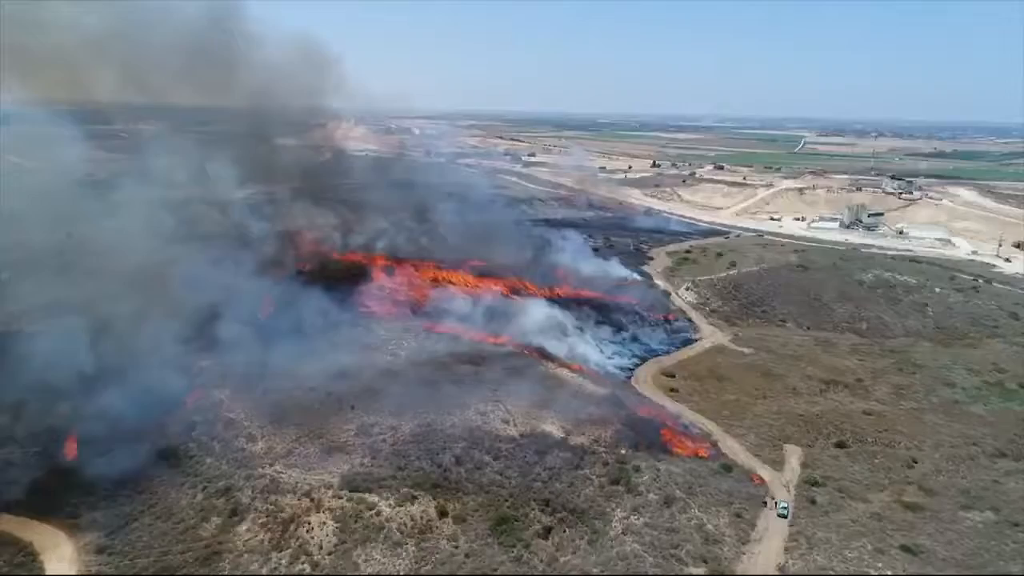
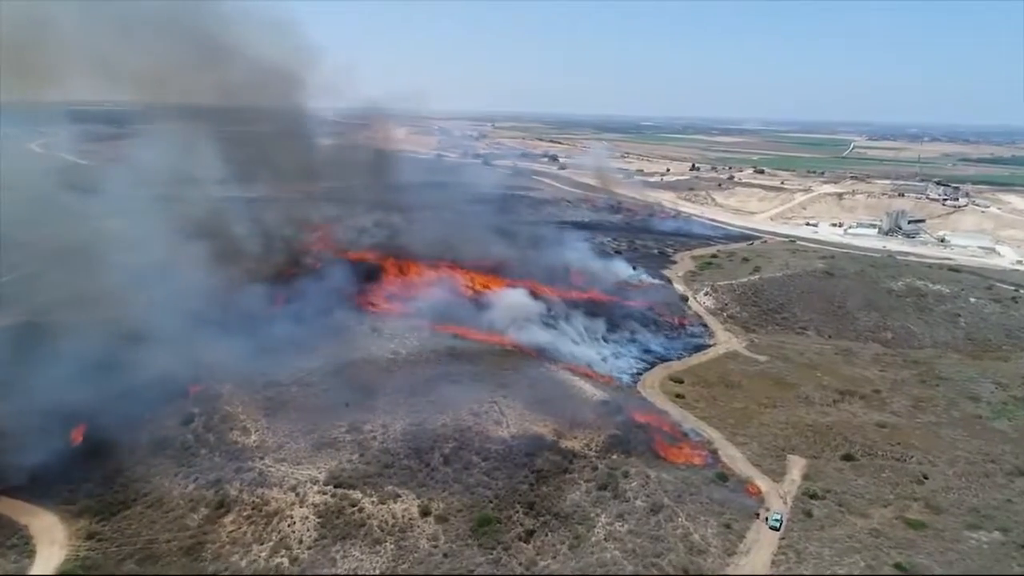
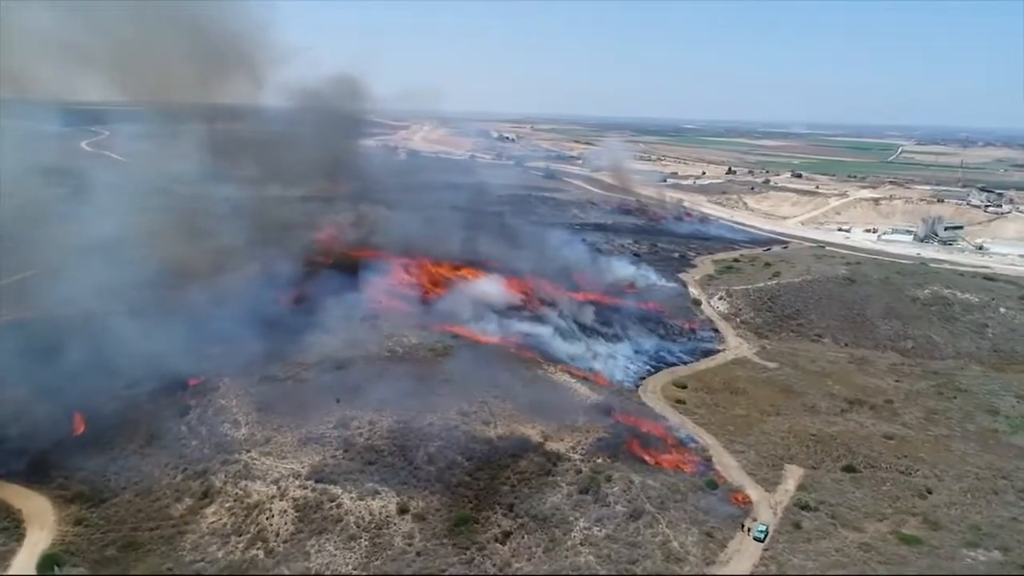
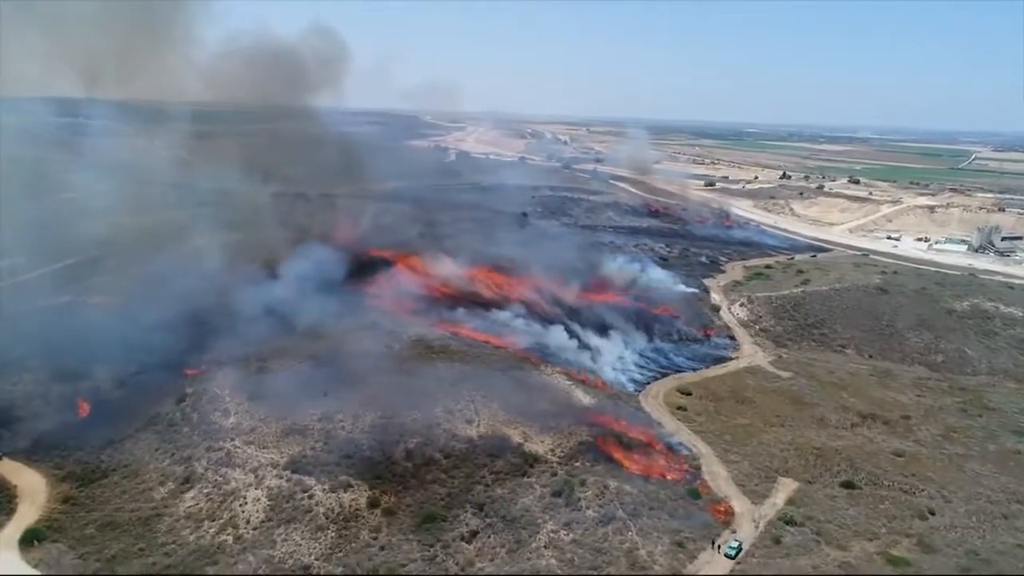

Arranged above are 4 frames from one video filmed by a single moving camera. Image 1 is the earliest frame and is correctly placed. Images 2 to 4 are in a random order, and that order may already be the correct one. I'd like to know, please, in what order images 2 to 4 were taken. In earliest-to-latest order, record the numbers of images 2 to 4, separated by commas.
2, 3, 4
